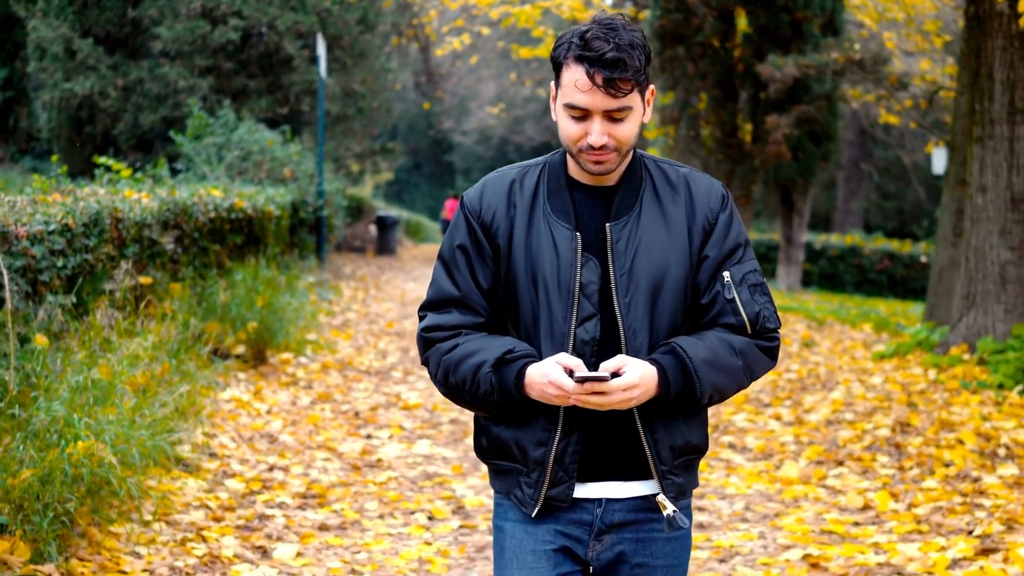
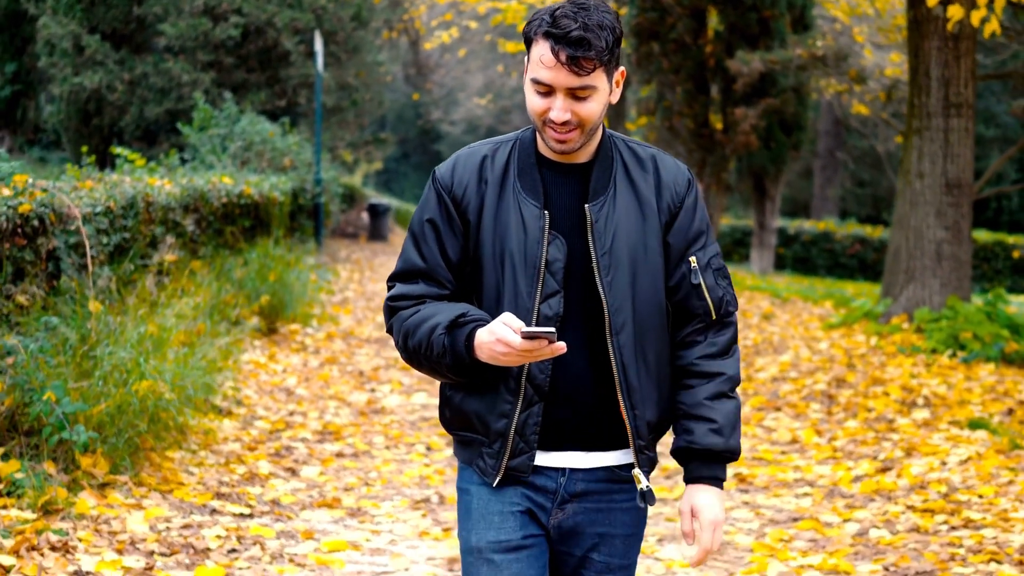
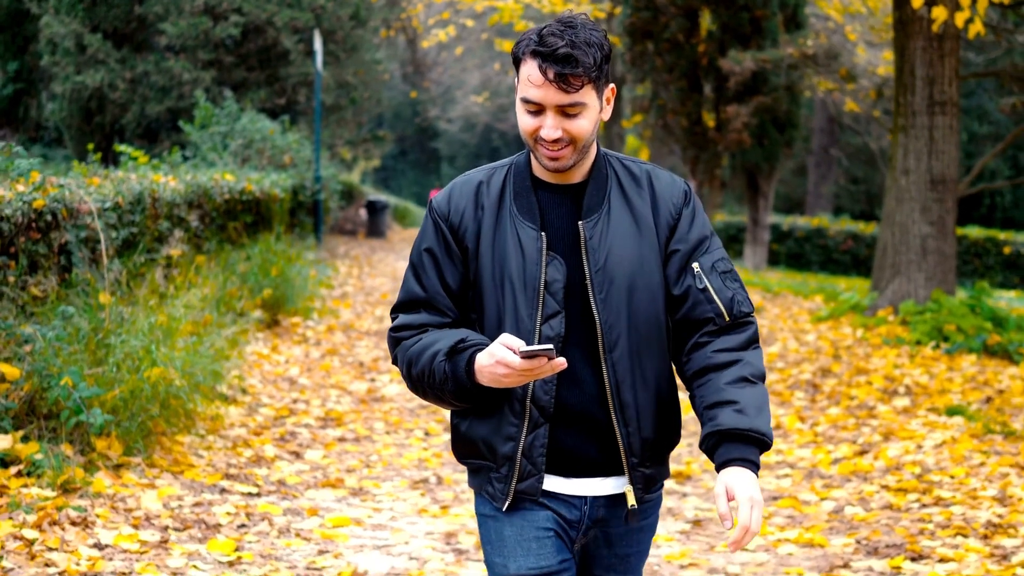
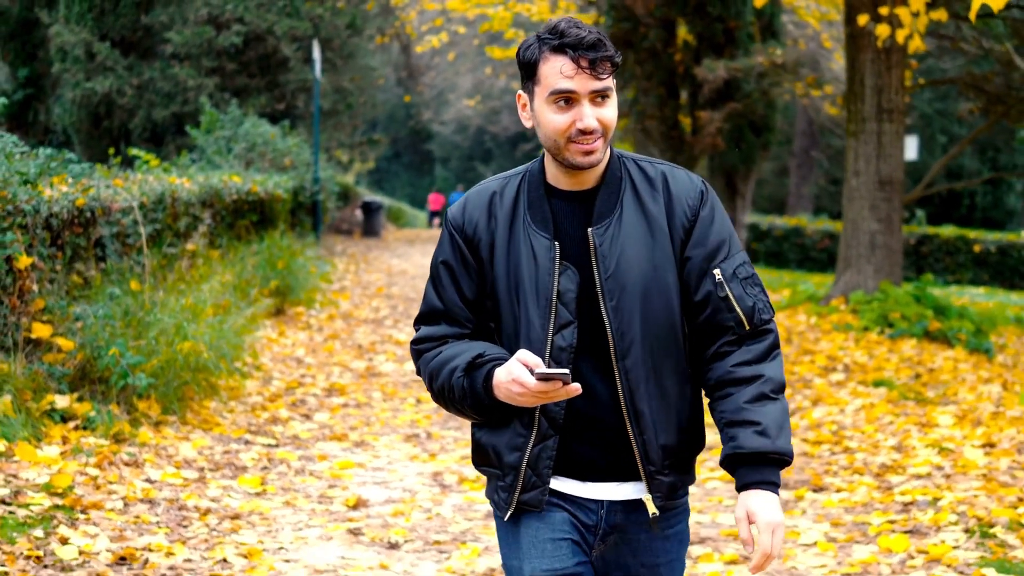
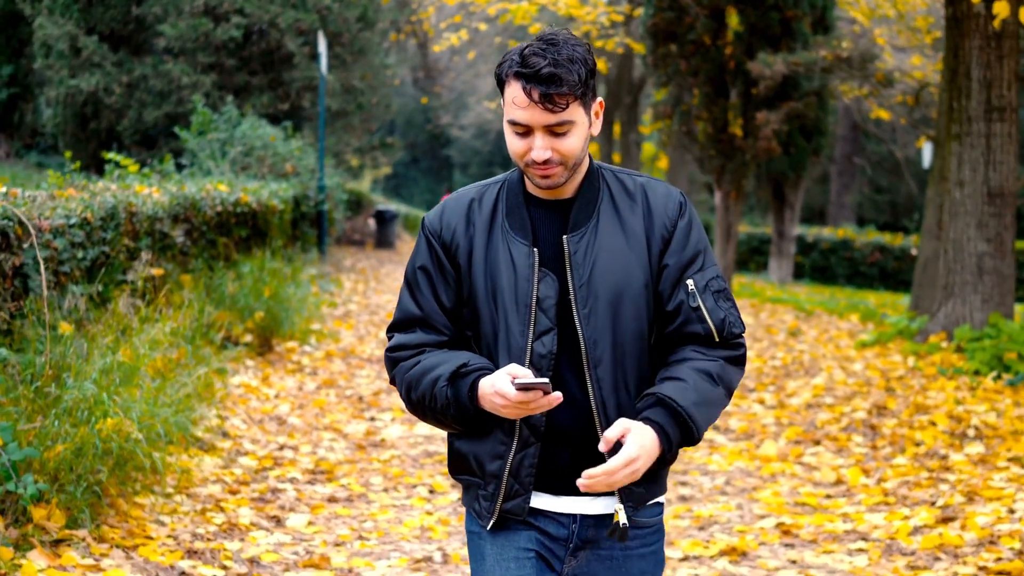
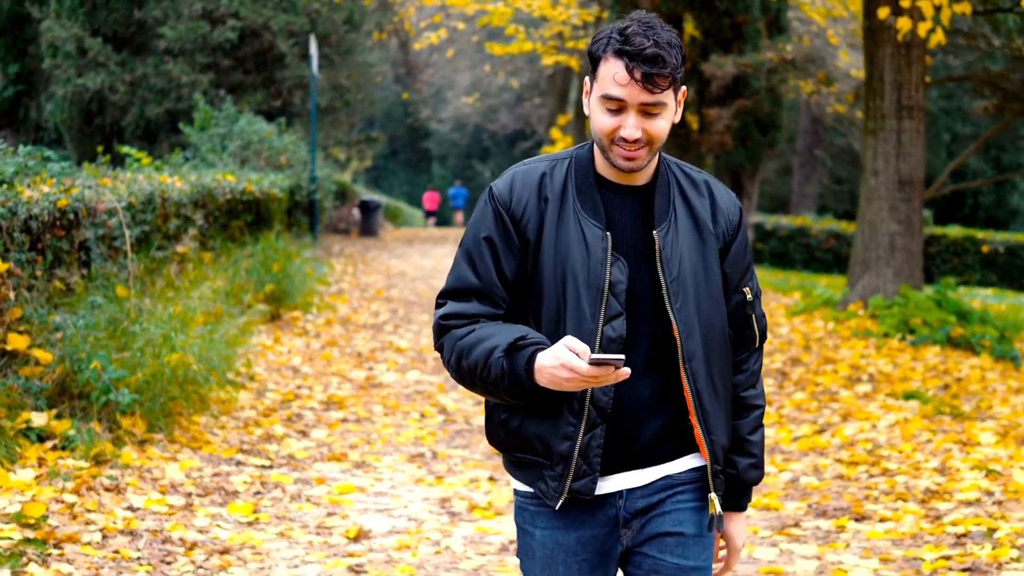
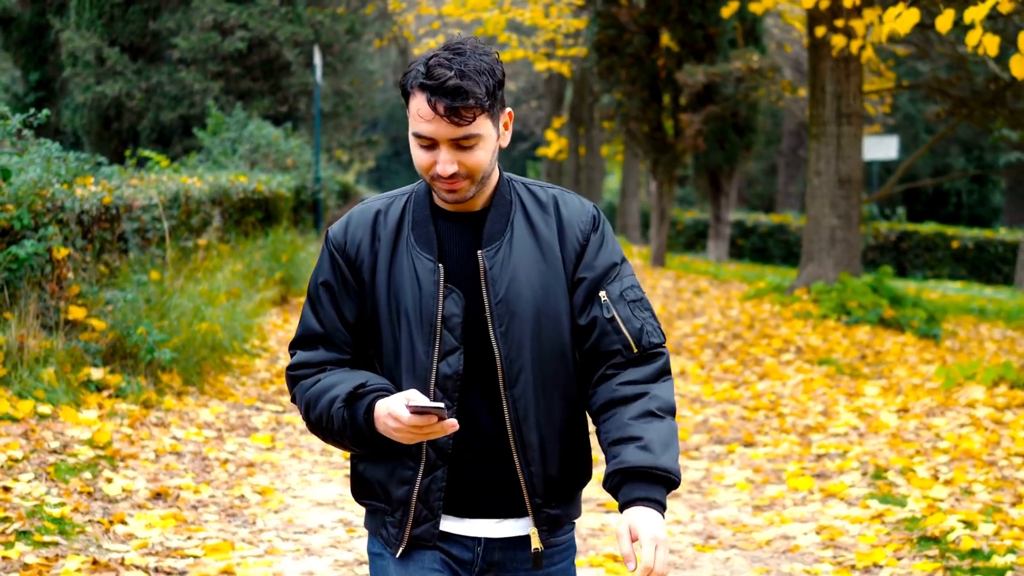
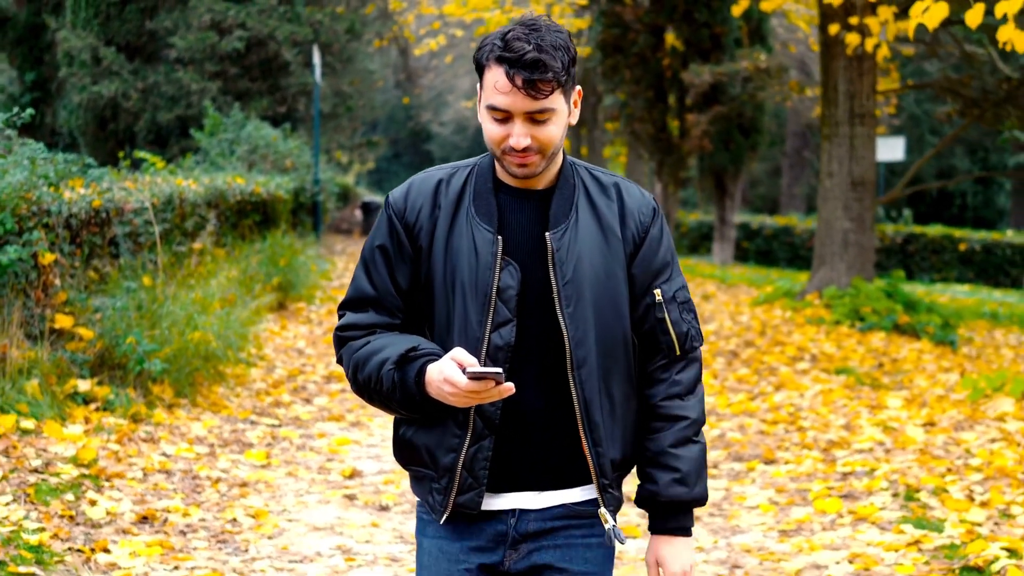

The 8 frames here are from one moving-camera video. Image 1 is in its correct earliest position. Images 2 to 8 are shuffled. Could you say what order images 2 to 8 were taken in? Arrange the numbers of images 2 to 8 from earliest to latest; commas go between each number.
5, 2, 3, 6, 4, 8, 7
